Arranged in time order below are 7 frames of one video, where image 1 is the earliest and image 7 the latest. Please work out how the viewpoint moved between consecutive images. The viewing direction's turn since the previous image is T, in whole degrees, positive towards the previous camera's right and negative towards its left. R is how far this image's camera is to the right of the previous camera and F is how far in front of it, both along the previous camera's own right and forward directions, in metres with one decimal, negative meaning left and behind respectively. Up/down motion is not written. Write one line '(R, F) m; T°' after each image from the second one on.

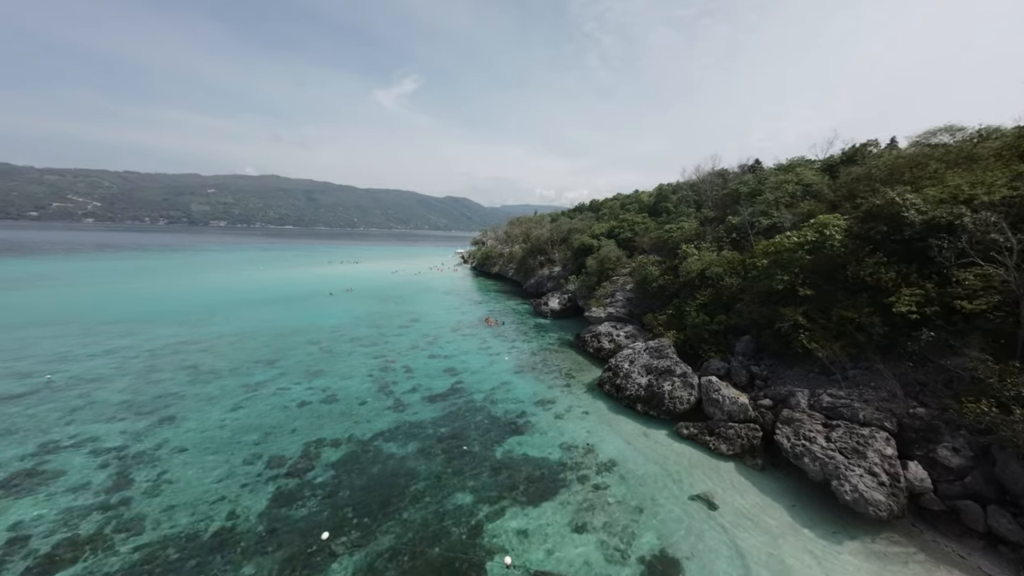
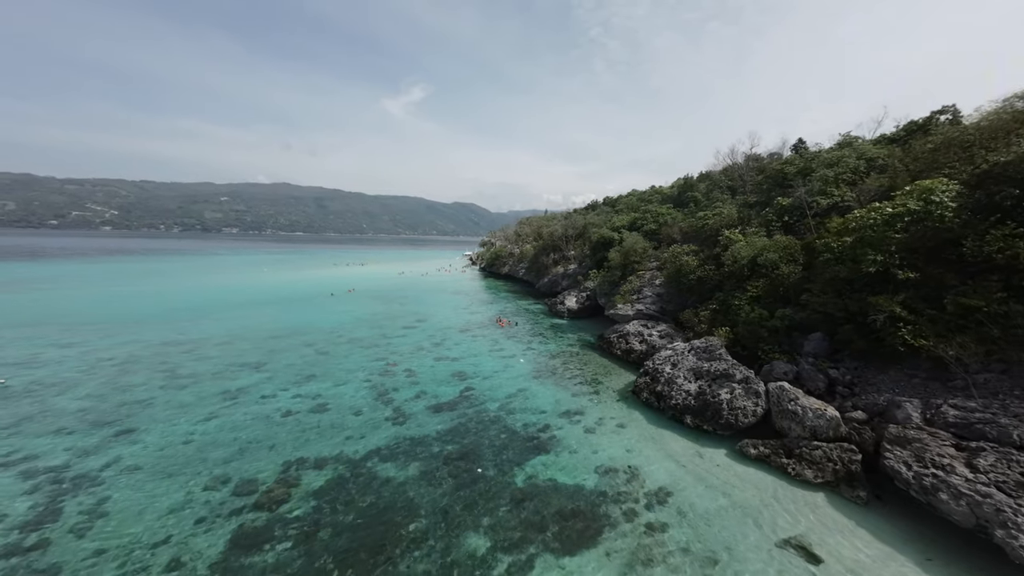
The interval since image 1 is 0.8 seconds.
(-0.6, +3.4) m; -1°
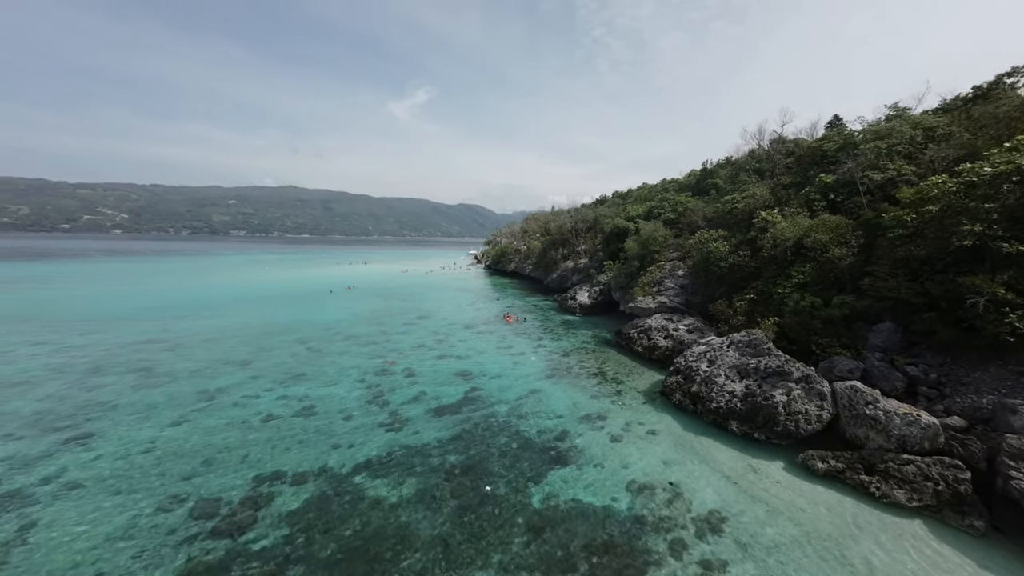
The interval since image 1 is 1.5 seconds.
(-0.3, +2.5) m; -1°
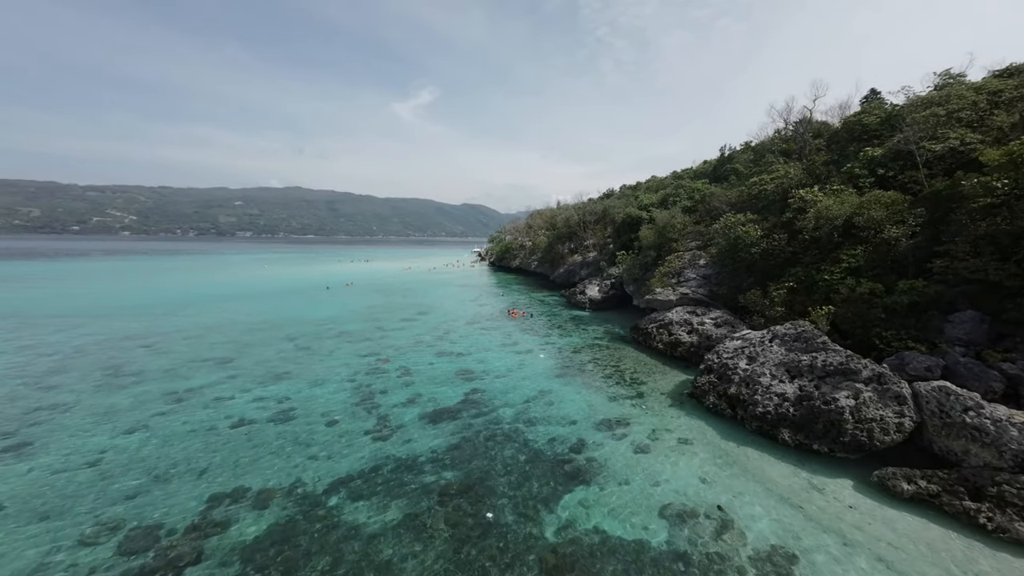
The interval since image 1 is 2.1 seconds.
(-0.1, +2.3) m; -1°
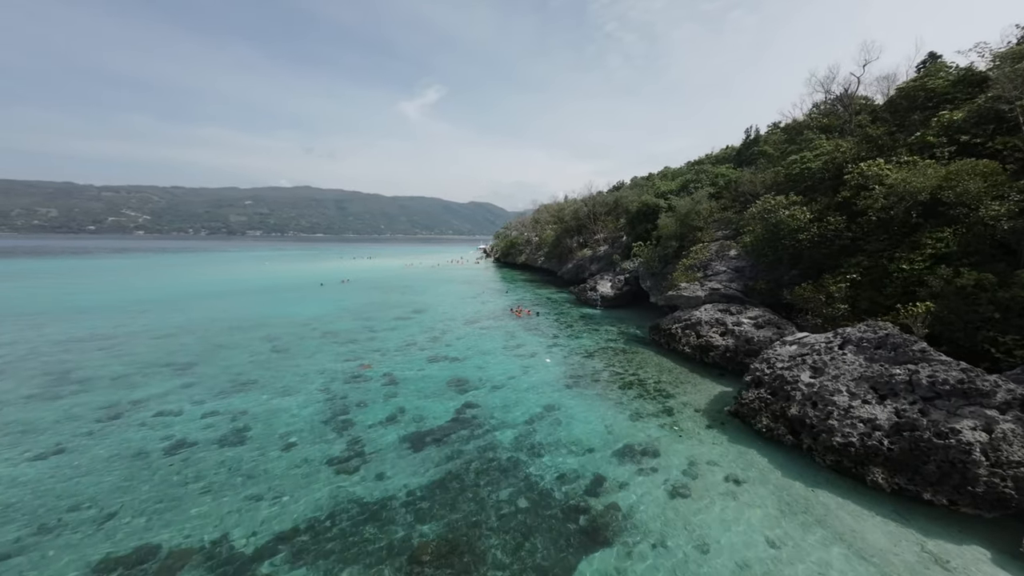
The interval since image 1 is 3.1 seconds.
(+0.3, +3.0) m; -1°
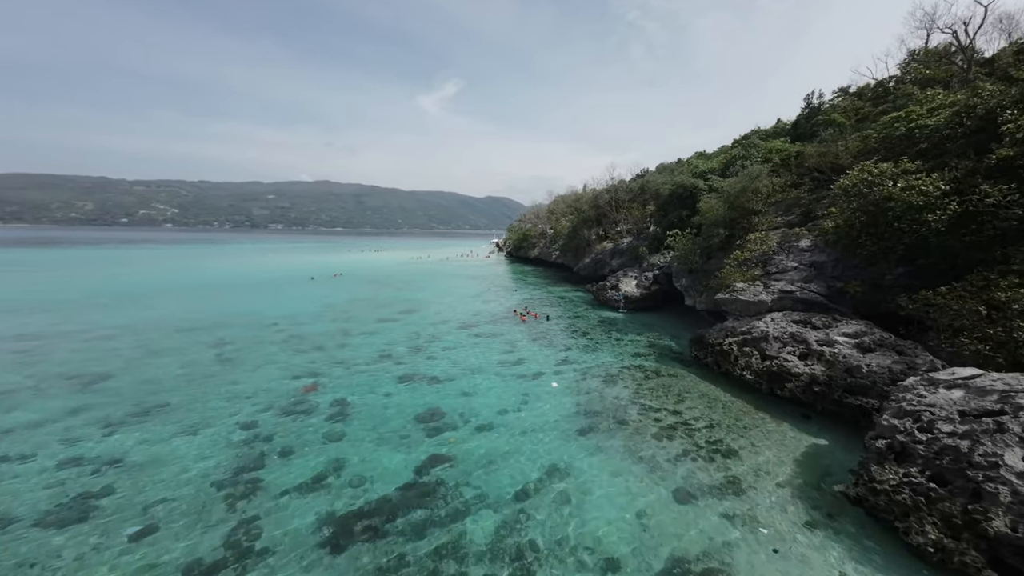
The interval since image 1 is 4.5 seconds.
(+0.7, +4.8) m; -2°
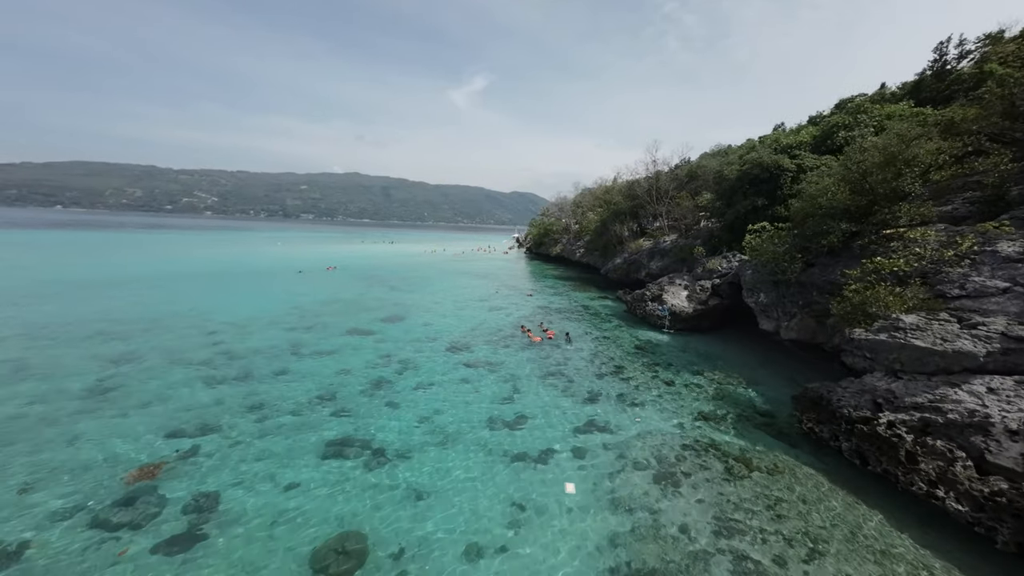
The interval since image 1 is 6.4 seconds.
(+0.6, +6.1) m; -4°
